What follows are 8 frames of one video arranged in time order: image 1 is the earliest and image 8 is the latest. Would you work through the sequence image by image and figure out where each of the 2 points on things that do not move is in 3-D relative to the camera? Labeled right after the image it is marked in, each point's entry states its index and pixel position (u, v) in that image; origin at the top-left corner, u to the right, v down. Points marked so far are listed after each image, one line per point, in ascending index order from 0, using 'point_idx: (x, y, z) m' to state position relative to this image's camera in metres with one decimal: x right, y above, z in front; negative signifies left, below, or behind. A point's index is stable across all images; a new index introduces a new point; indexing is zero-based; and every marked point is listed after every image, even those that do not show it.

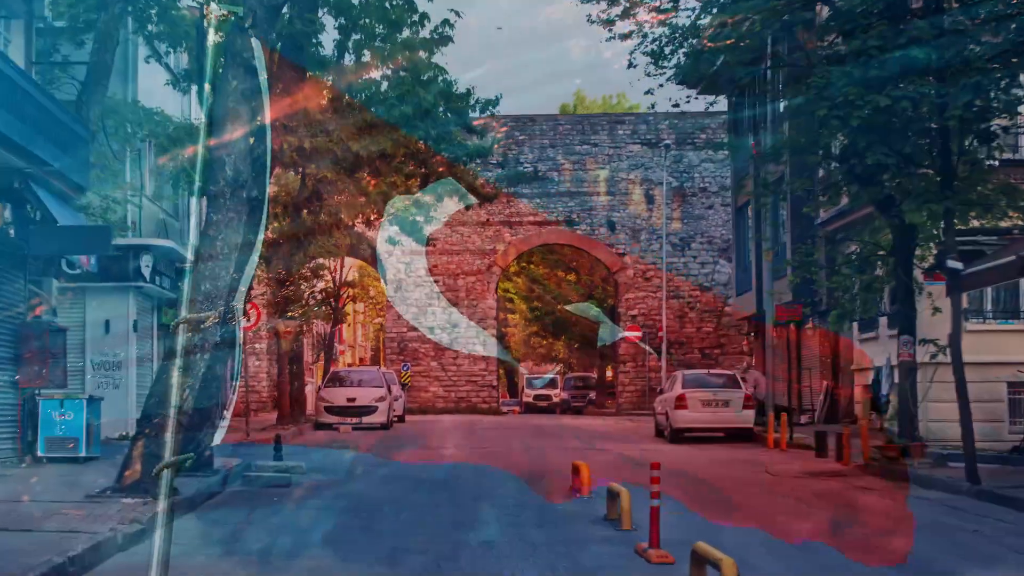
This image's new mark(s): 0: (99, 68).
0: (-4.7, +2.5, +17.8) m
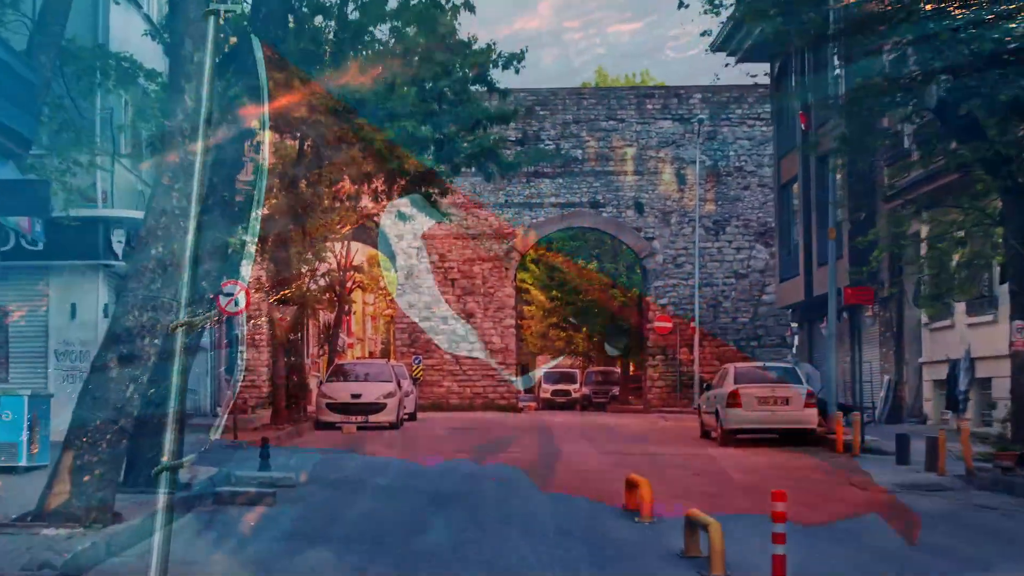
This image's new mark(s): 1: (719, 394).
0: (-4.4, +2.7, +15.0) m
1: (+2.6, -1.4, +20.0) m
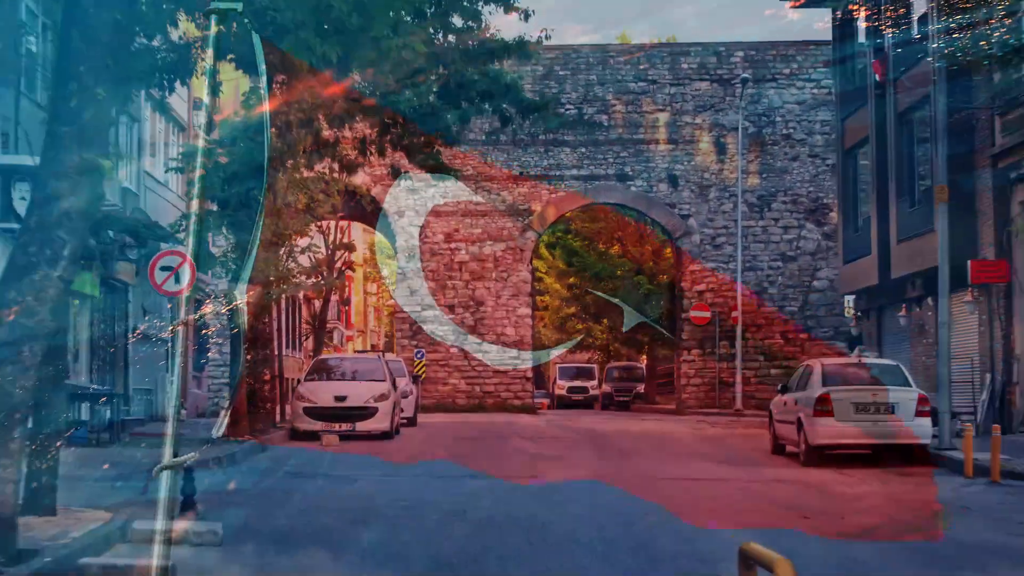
0: (-4.1, +2.9, +10.6) m
1: (+2.8, -1.1, +15.5) m
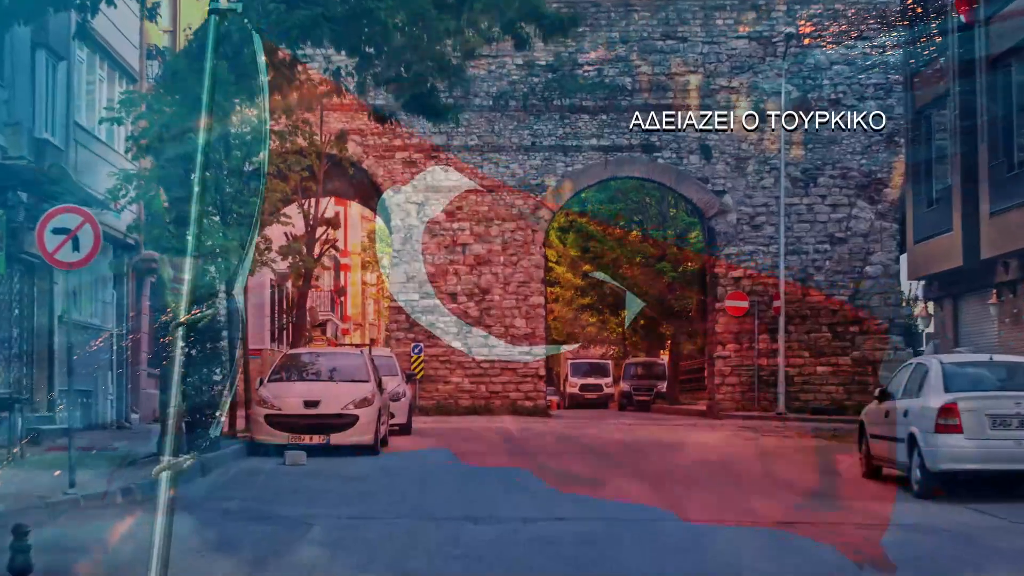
0: (-4.0, +3.1, +6.8) m
1: (+3.0, -0.9, +11.7) m
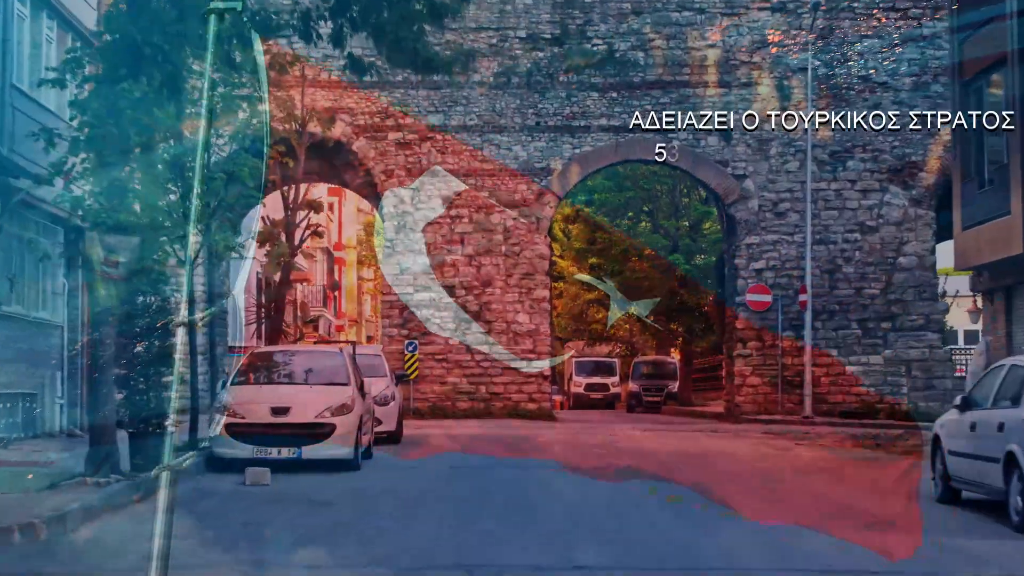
0: (-4.0, +3.2, +4.6) m
1: (+3.0, -0.8, +9.5) m
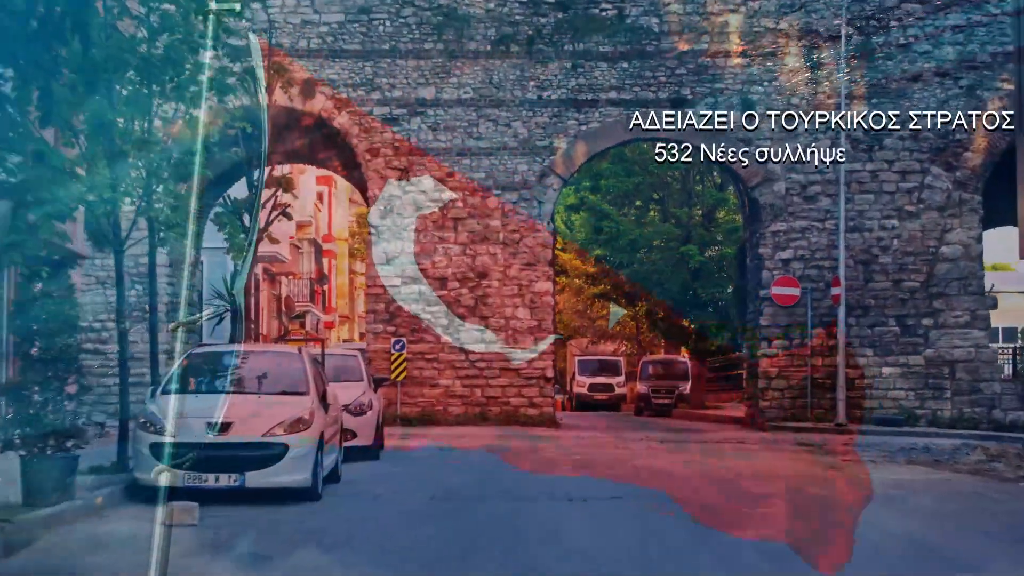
0: (-4.0, +3.3, +2.0) m
1: (+3.0, -0.7, +6.9) m
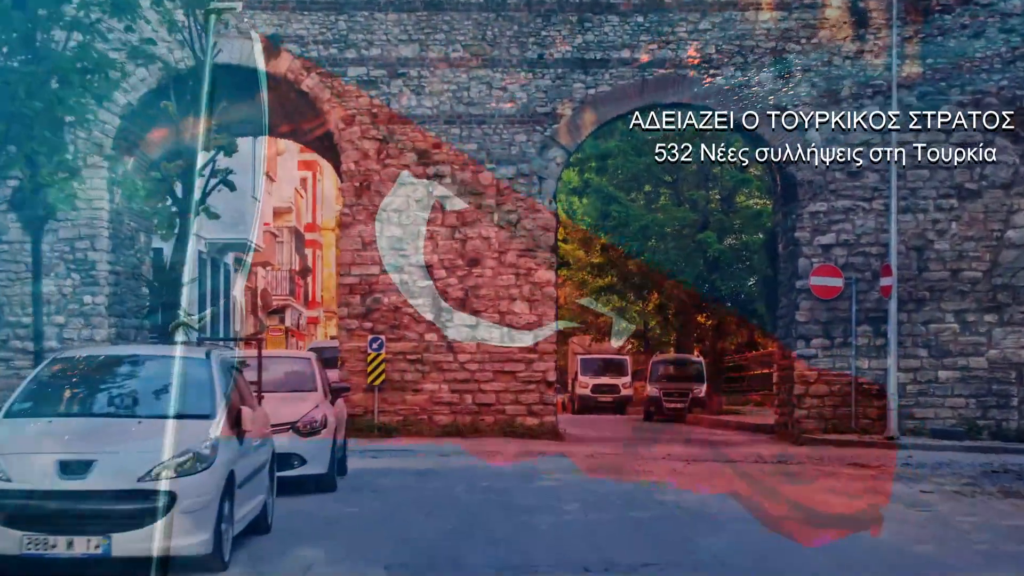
0: (-4.0, +3.4, -1.2) m
1: (+2.9, -0.6, +3.8) m
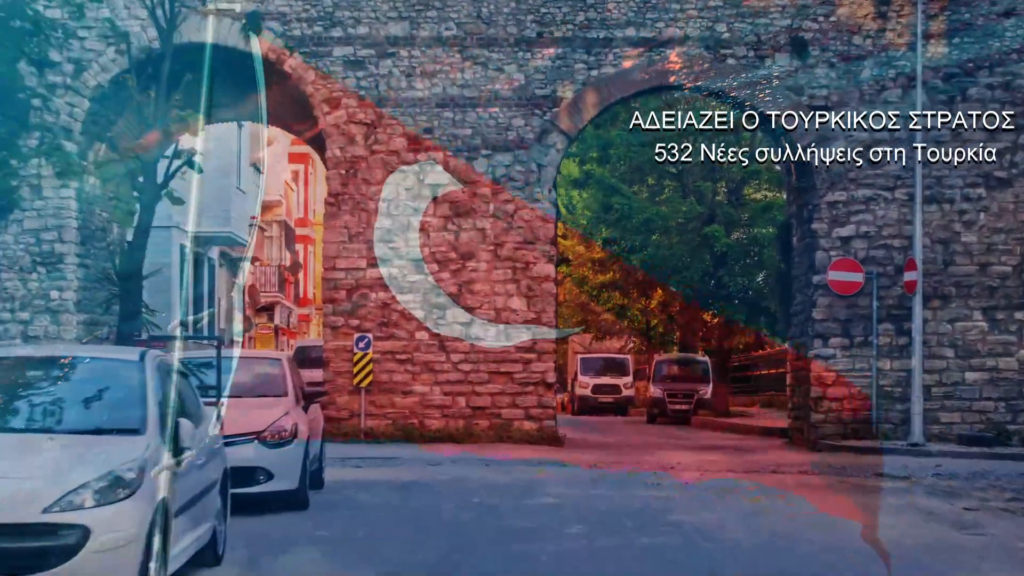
0: (-4.1, +3.4, -2.5) m
1: (+2.9, -0.6, +2.4) m
